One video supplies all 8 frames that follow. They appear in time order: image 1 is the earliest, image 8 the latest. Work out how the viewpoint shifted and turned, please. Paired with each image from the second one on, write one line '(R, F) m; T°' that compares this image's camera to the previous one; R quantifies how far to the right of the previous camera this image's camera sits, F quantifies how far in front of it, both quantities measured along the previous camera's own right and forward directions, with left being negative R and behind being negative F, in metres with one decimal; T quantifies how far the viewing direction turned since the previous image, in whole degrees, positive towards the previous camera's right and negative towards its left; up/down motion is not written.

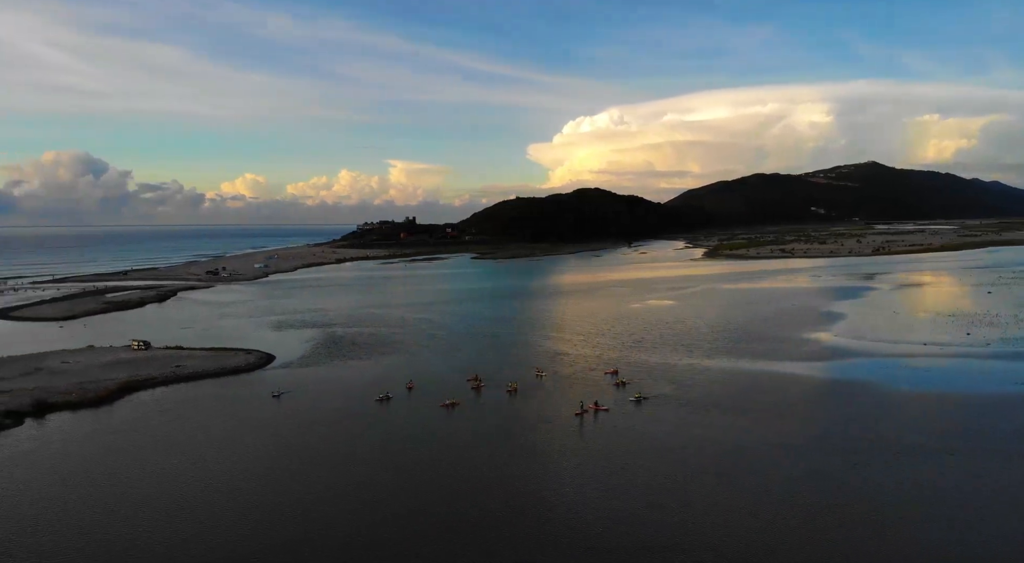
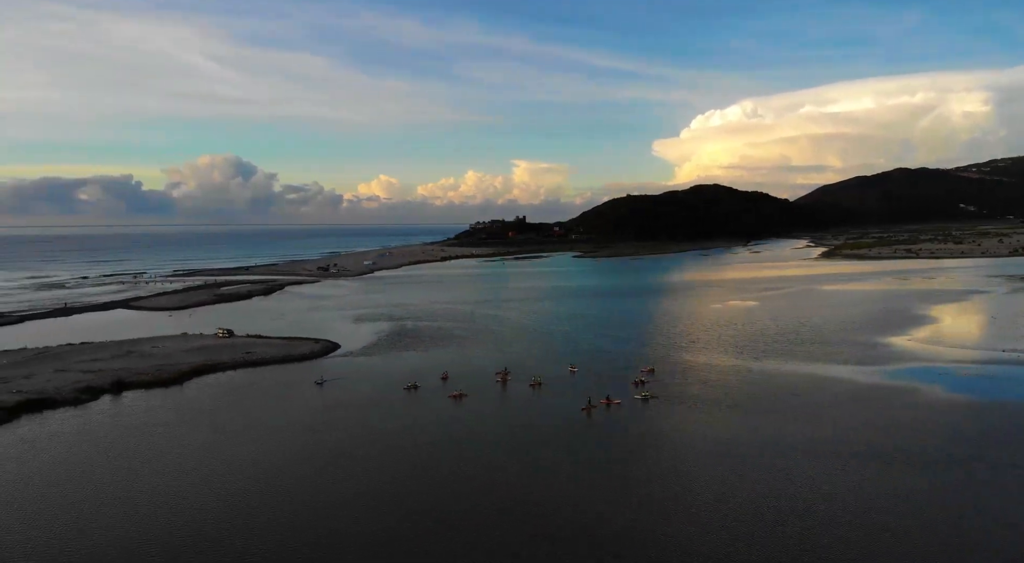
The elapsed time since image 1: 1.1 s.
(+2.4, -0.3) m; -9°
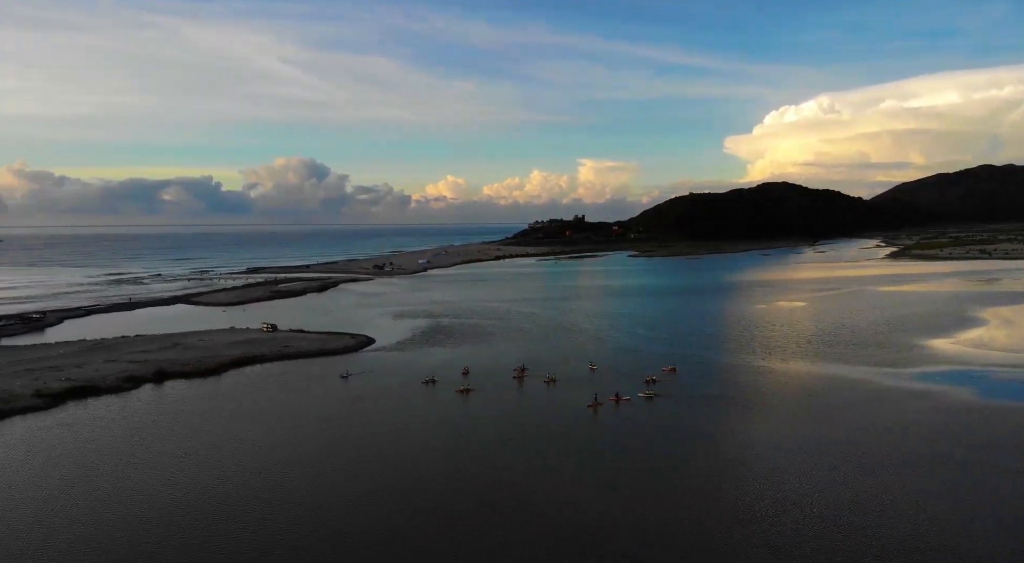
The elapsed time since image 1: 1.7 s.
(+1.2, -0.3) m; -5°
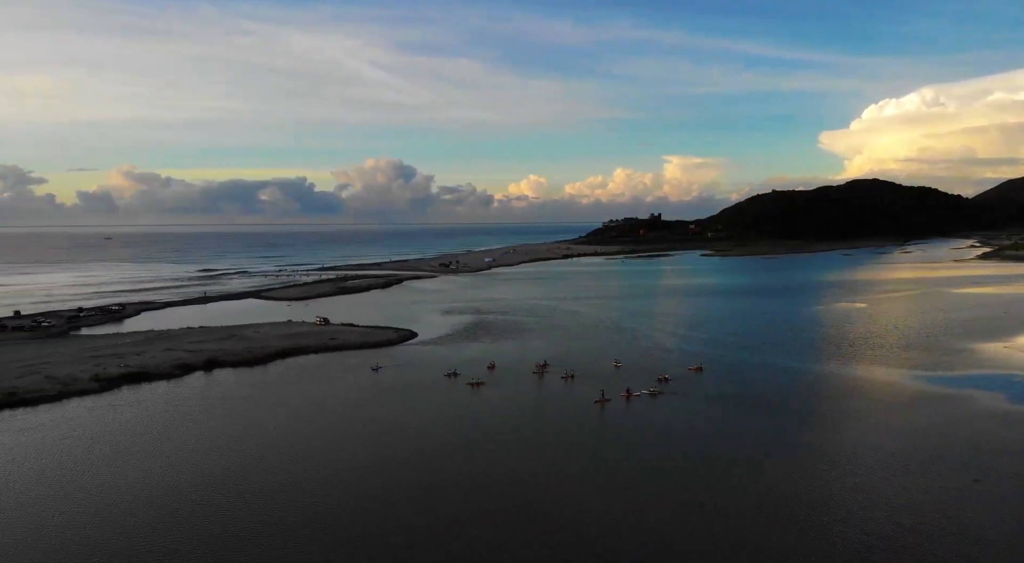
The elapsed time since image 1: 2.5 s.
(+1.6, -0.4) m; -6°
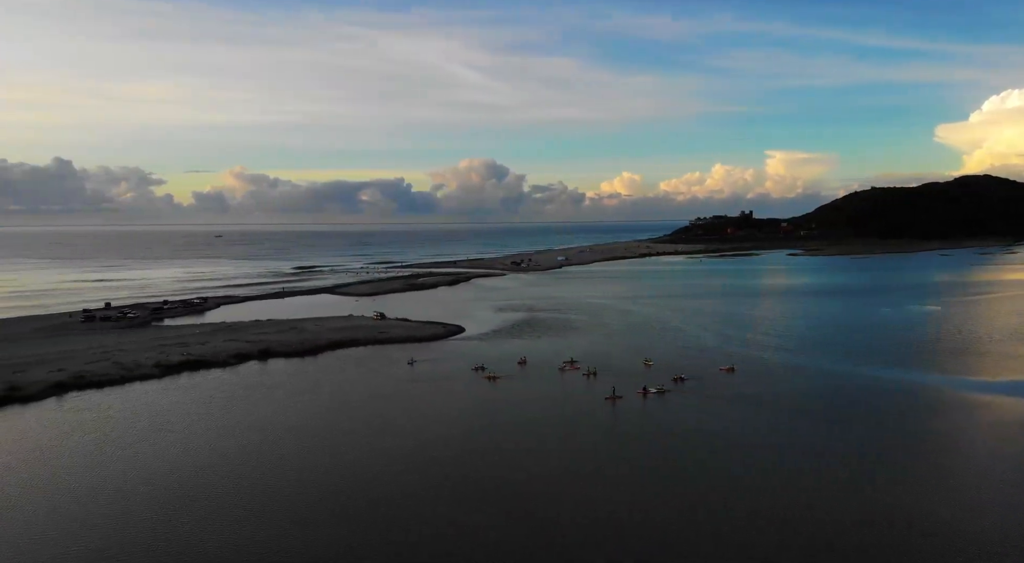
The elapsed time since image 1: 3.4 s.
(+1.8, -0.4) m; -7°
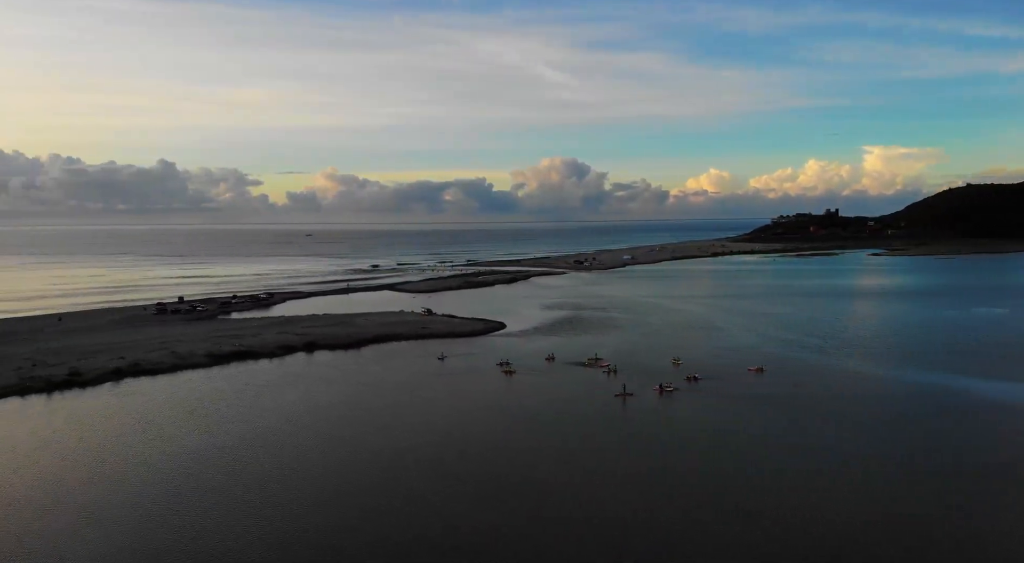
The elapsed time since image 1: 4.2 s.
(+1.6, -0.4) m; -6°
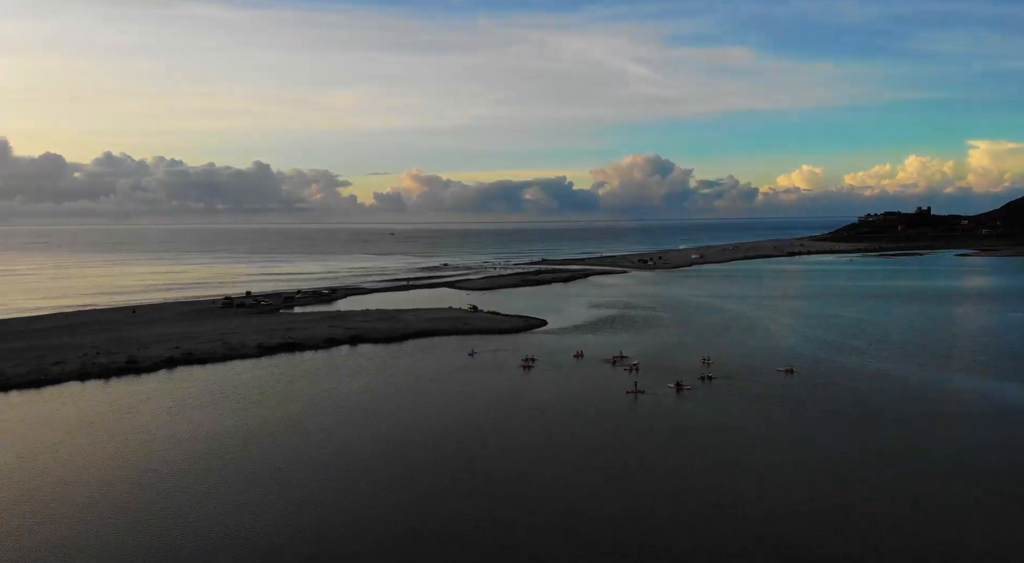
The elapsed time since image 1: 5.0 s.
(+1.6, -0.4) m; -6°
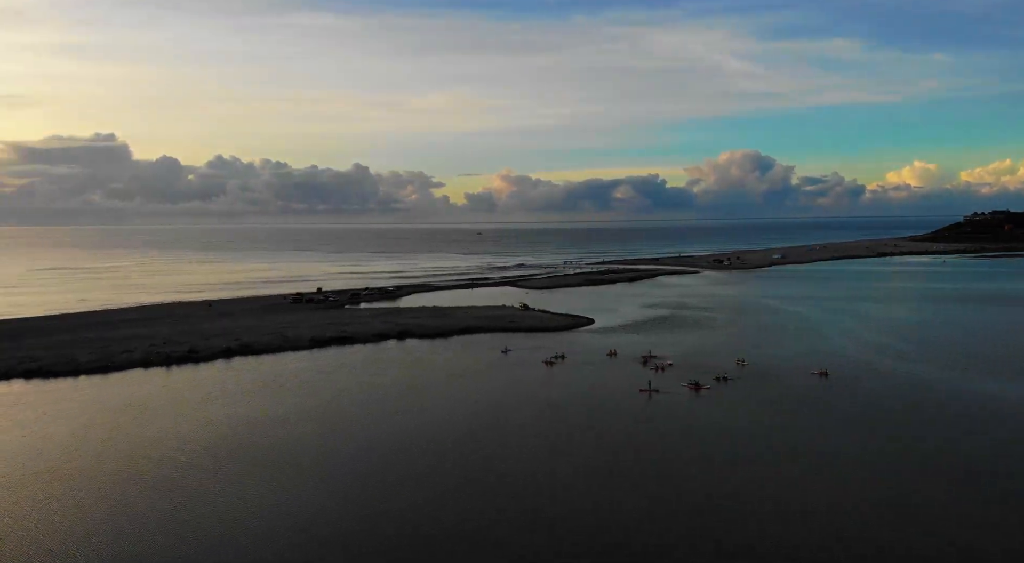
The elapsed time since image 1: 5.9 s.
(+1.8, -0.5) m; -7°
